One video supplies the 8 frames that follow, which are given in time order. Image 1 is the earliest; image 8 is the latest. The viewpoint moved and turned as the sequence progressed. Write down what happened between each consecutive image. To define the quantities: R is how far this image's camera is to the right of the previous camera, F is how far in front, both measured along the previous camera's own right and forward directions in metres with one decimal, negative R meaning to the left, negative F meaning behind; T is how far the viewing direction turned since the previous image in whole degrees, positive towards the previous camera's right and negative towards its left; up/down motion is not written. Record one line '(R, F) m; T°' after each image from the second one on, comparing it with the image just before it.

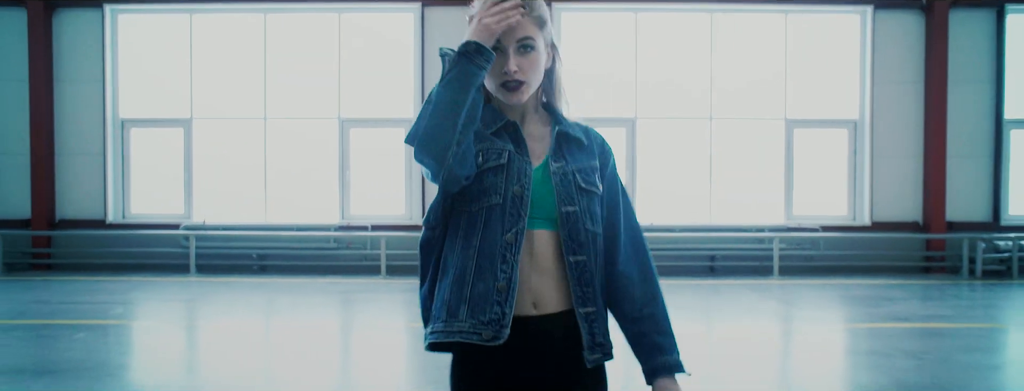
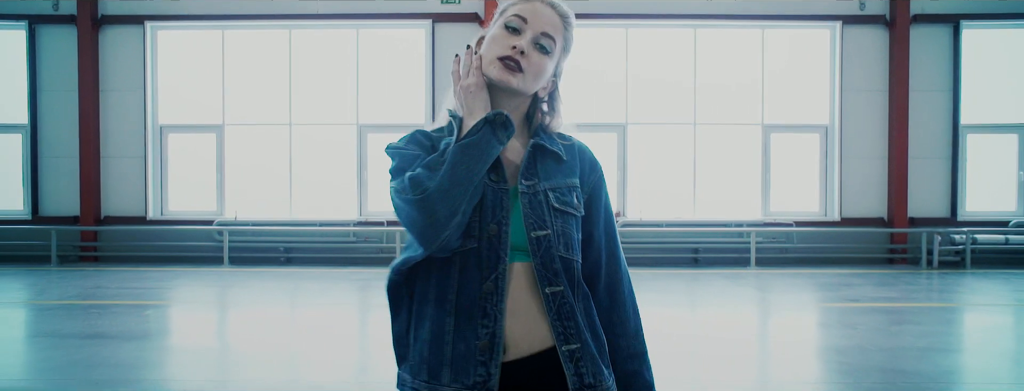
(0.0, -0.8) m; 0°
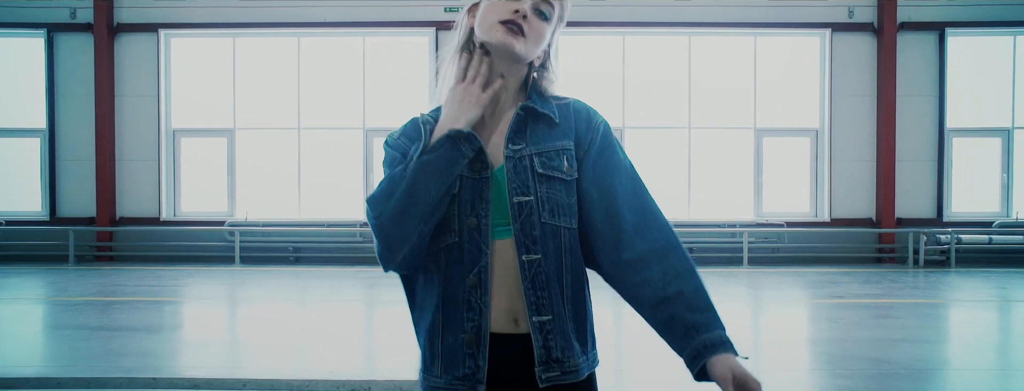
(0.0, -0.3) m; 0°
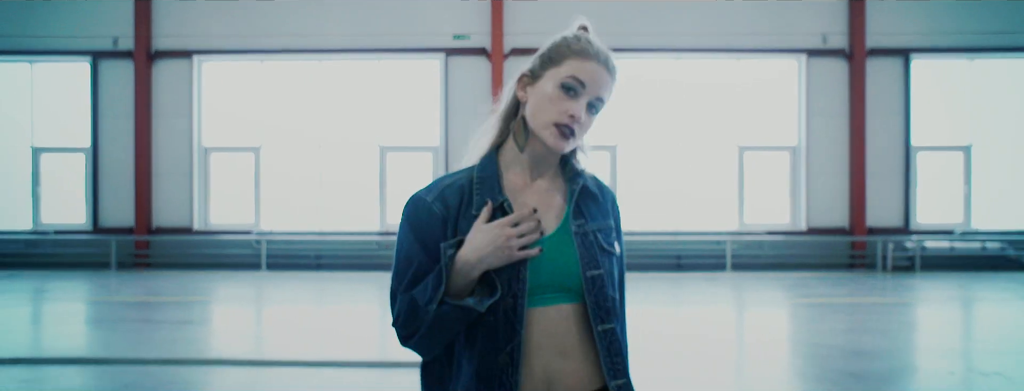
(0.0, -0.8) m; 0°
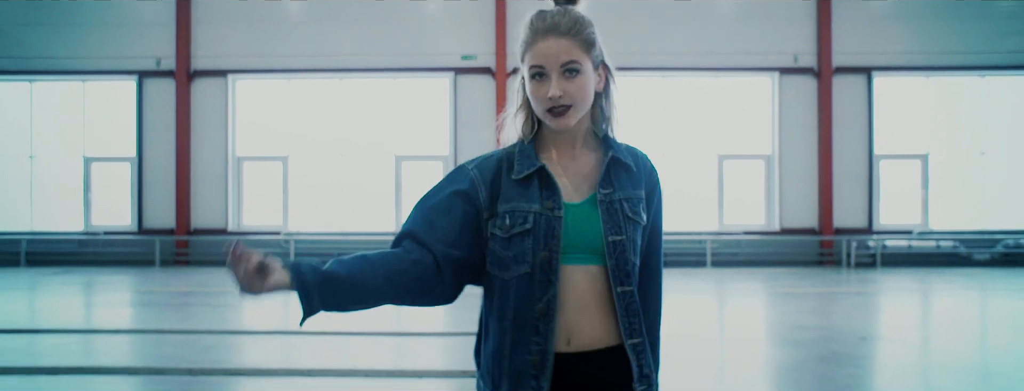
(+0.1, -1.1) m; -1°
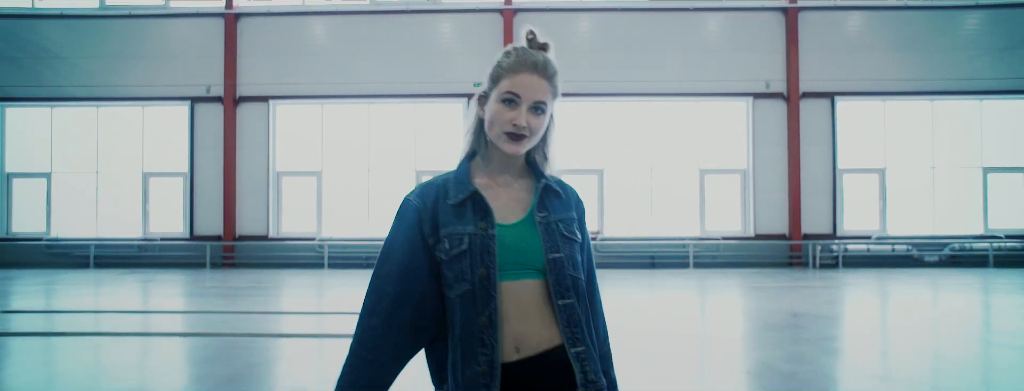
(+0.1, -1.5) m; -1°
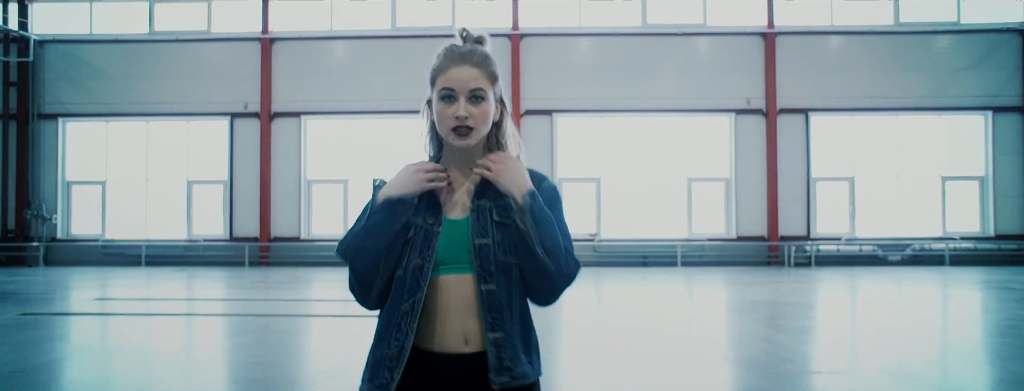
(0.0, -1.4) m; -1°
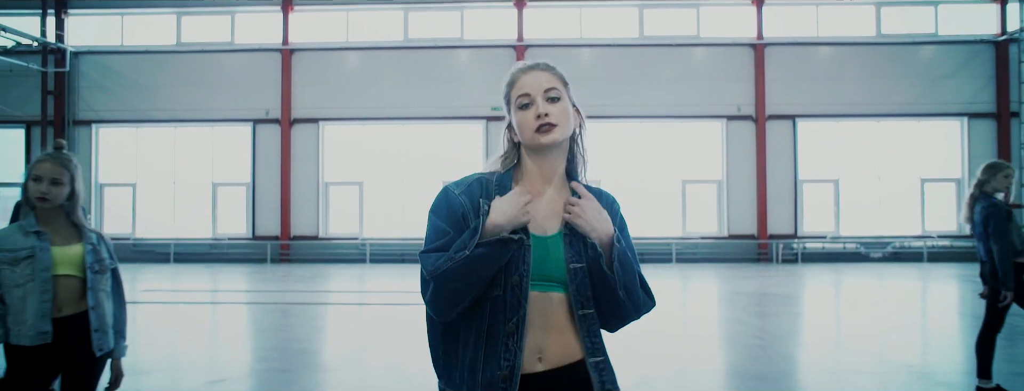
(0.0, -0.9) m; 0°
